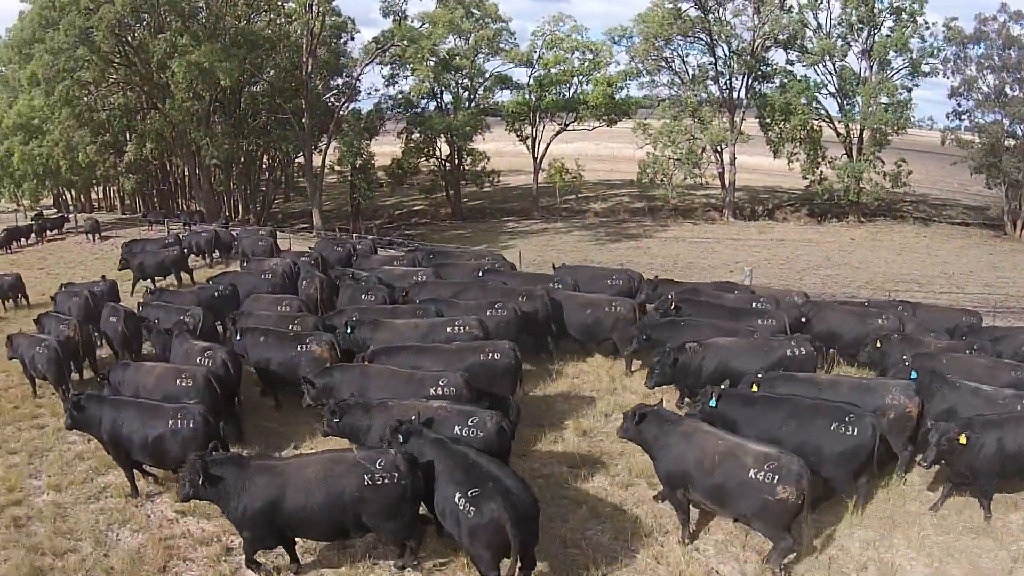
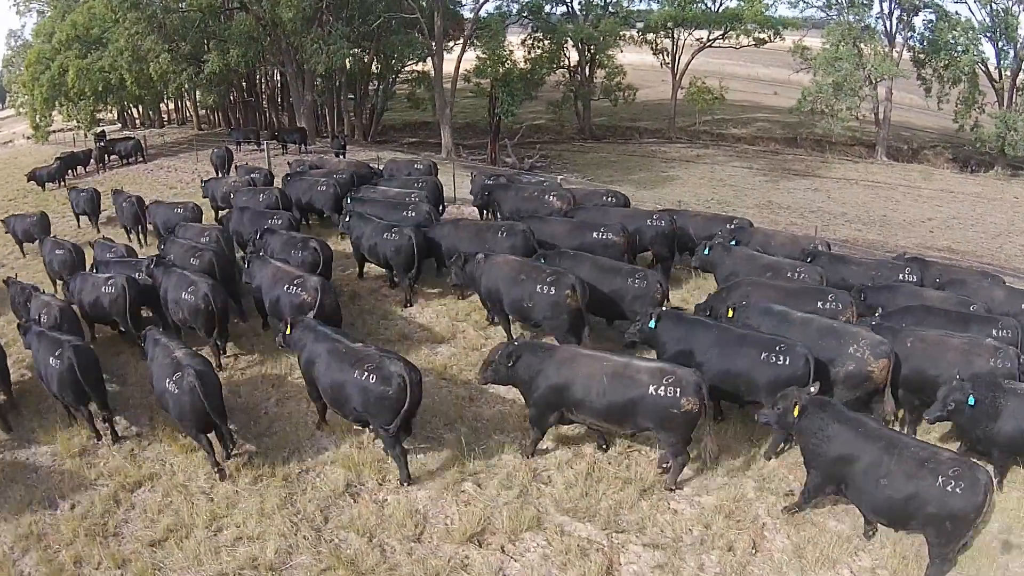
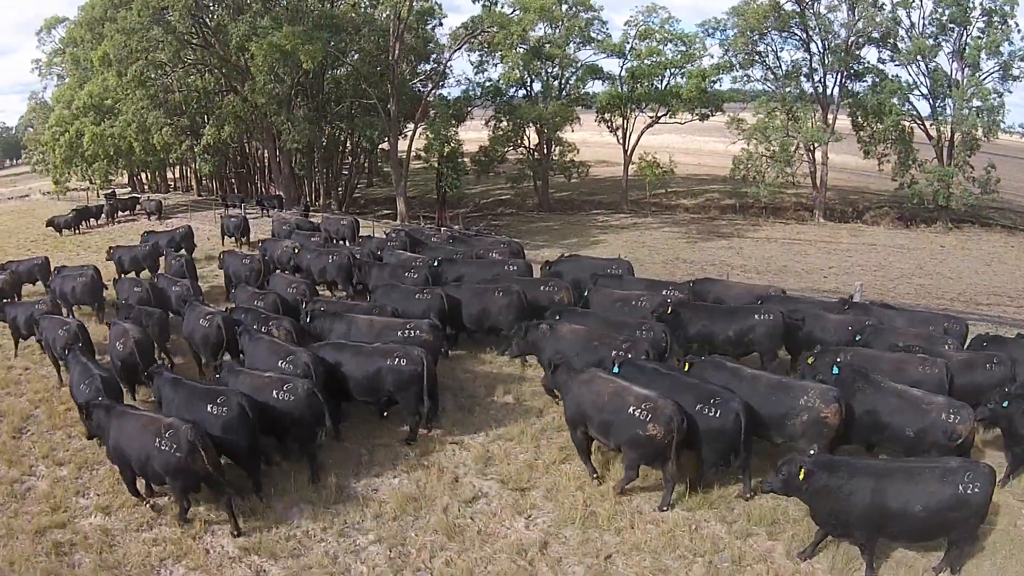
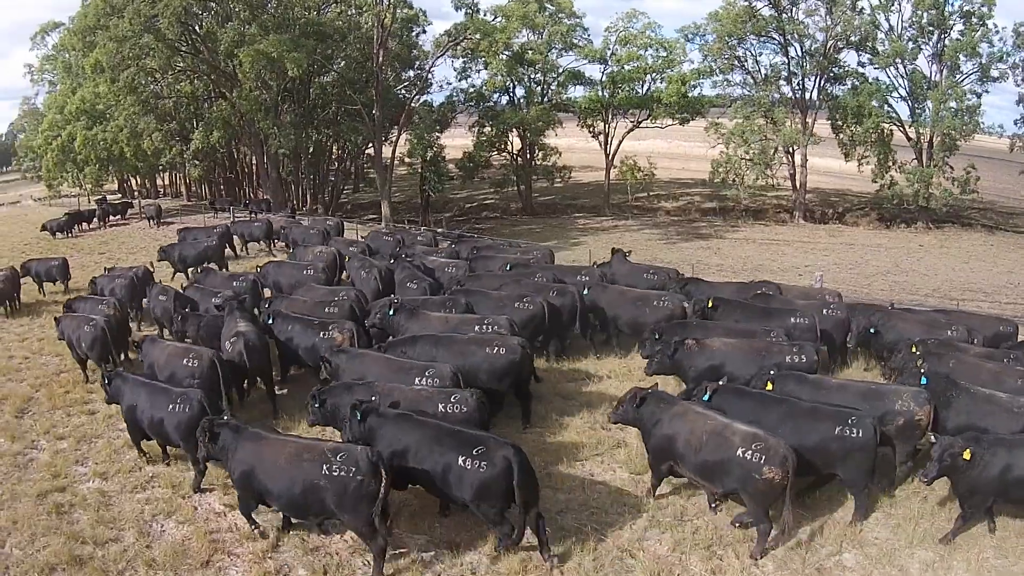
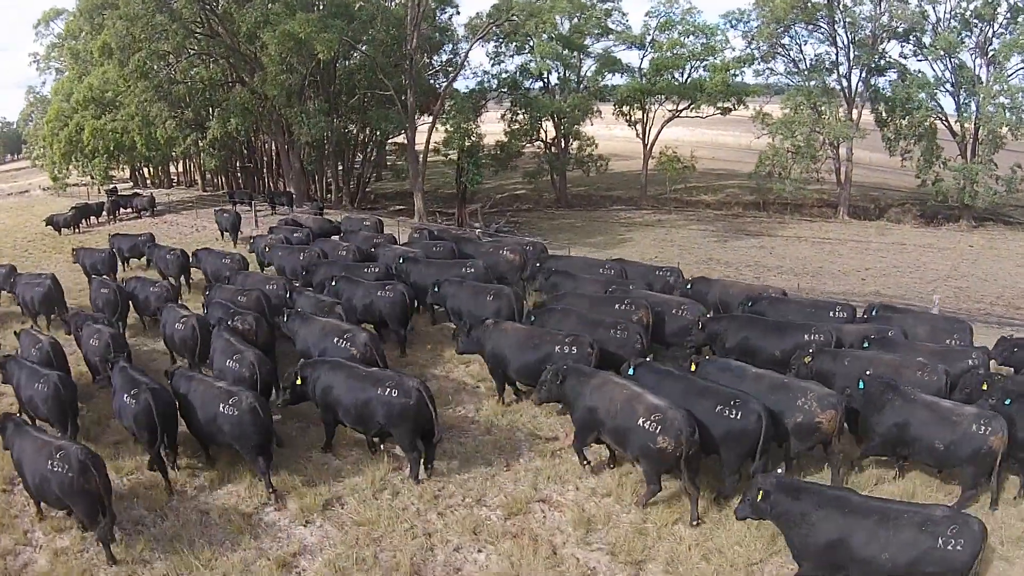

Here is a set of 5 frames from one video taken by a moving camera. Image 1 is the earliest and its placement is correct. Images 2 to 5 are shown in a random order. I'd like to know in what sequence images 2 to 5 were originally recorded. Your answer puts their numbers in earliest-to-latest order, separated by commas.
4, 3, 5, 2
